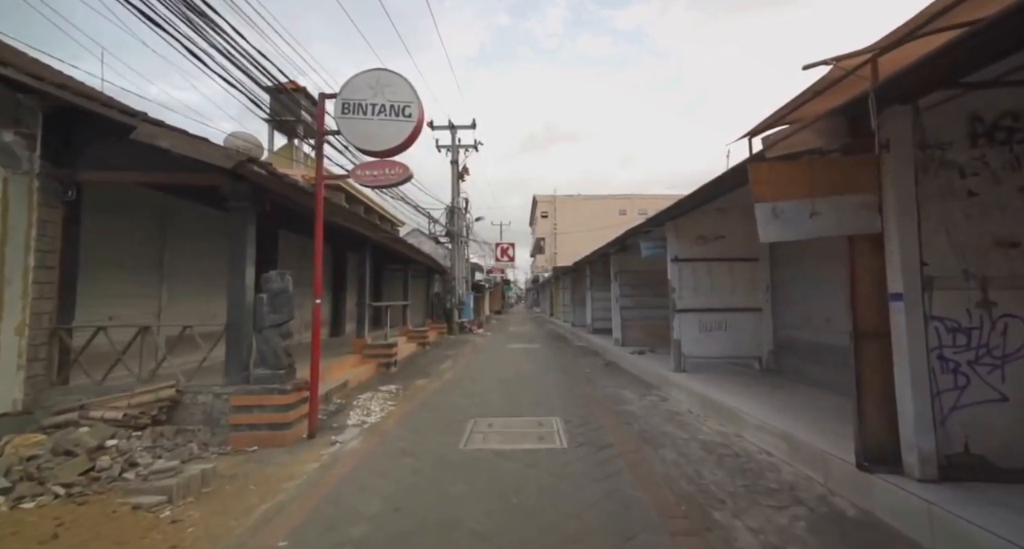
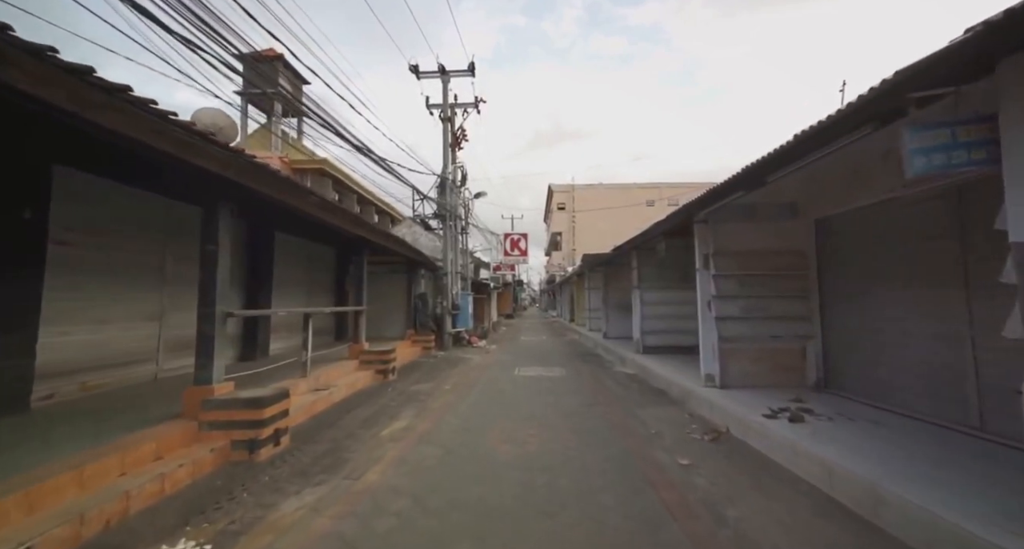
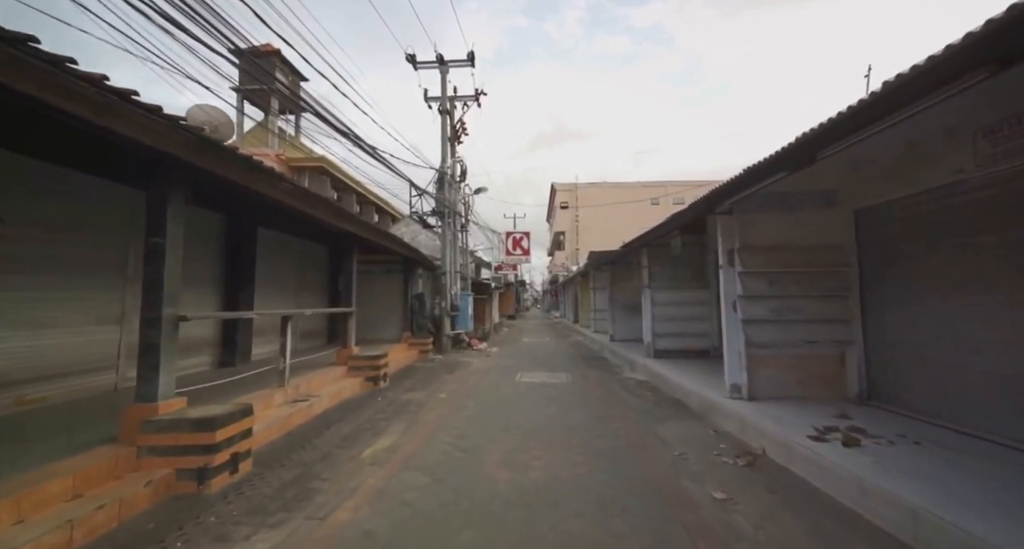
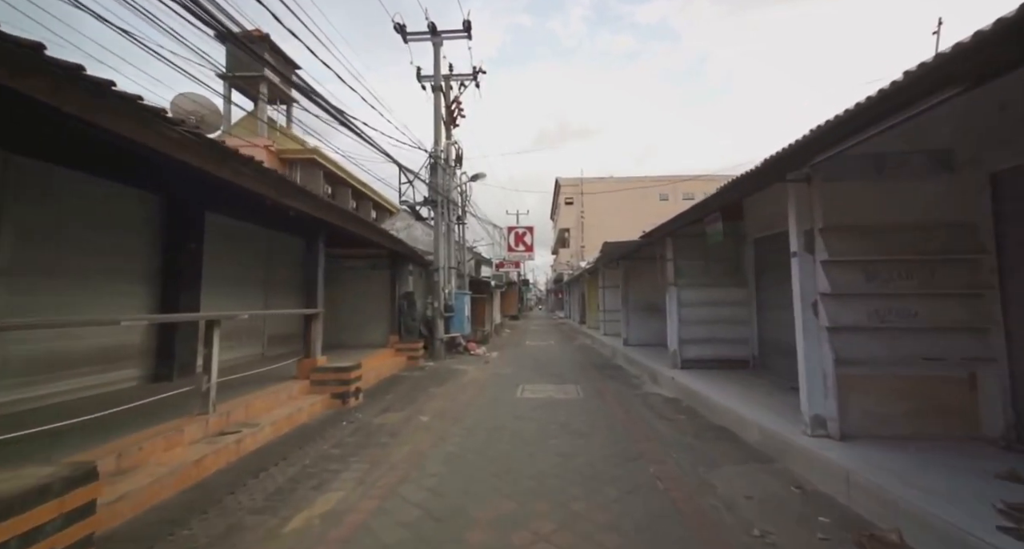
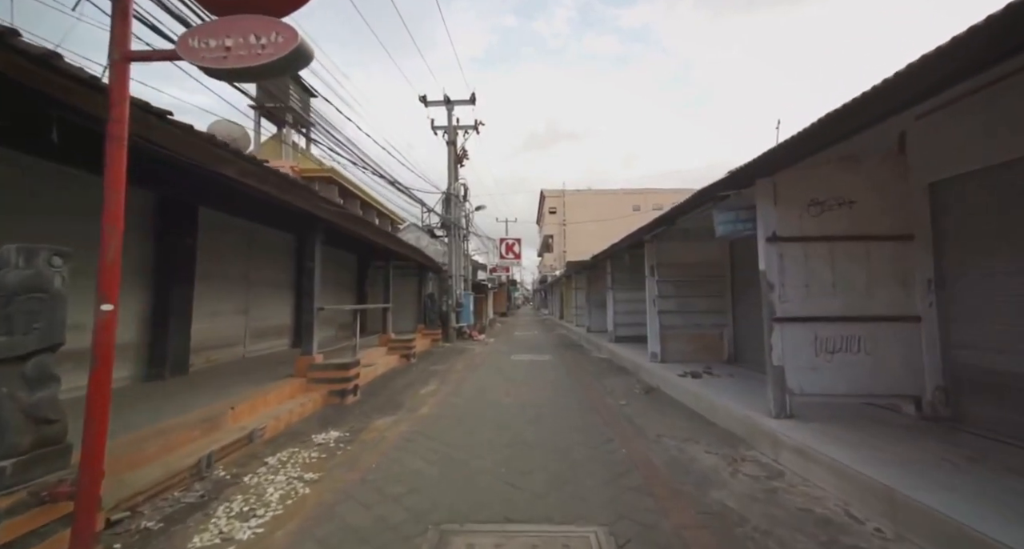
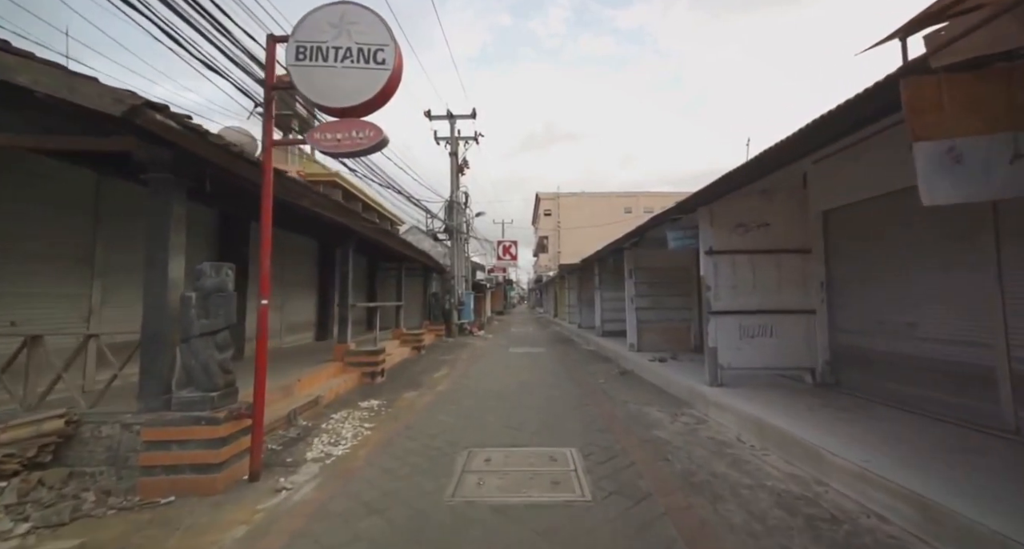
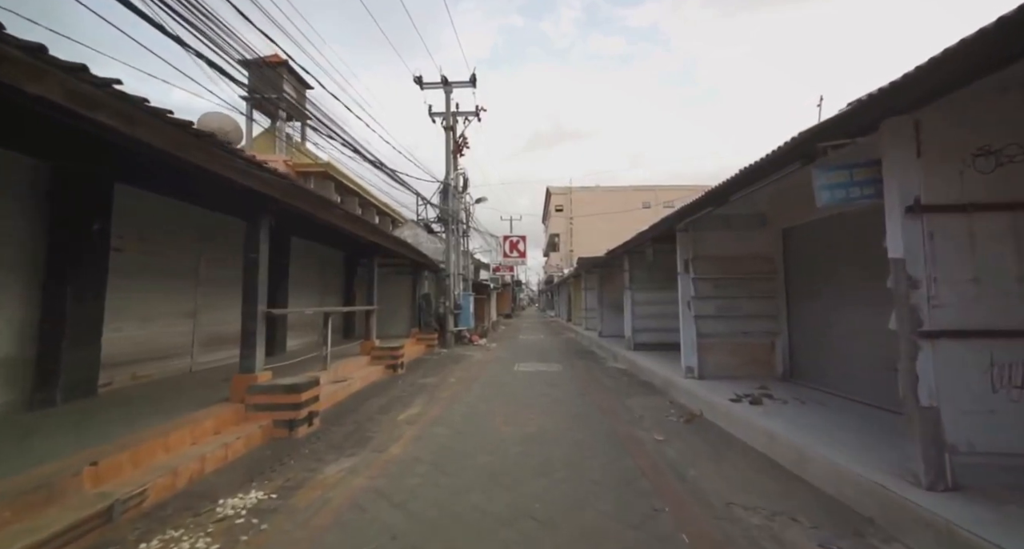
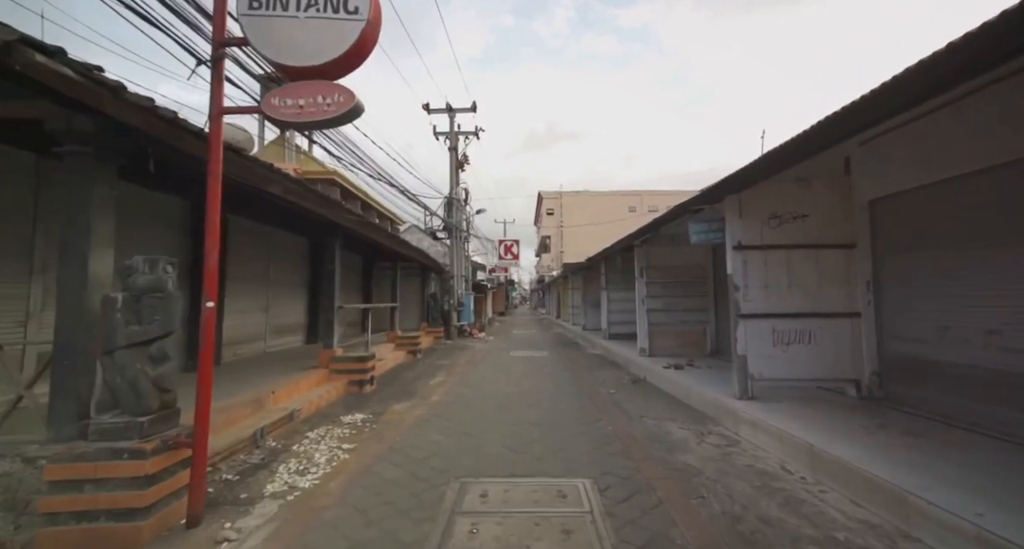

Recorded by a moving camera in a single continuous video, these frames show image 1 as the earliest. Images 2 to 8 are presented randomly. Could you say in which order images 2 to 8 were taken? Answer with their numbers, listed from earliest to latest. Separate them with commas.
6, 8, 5, 7, 2, 3, 4
